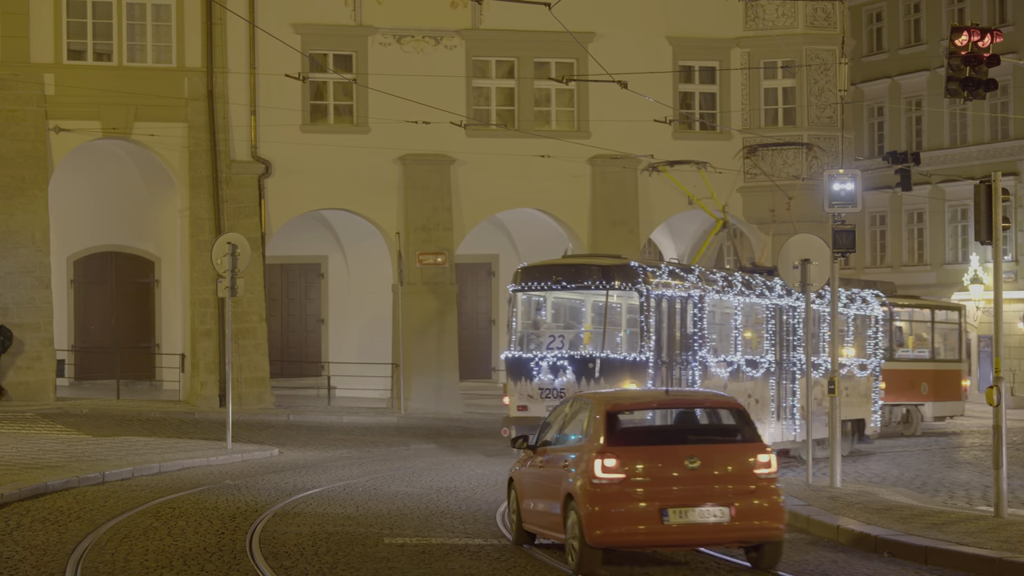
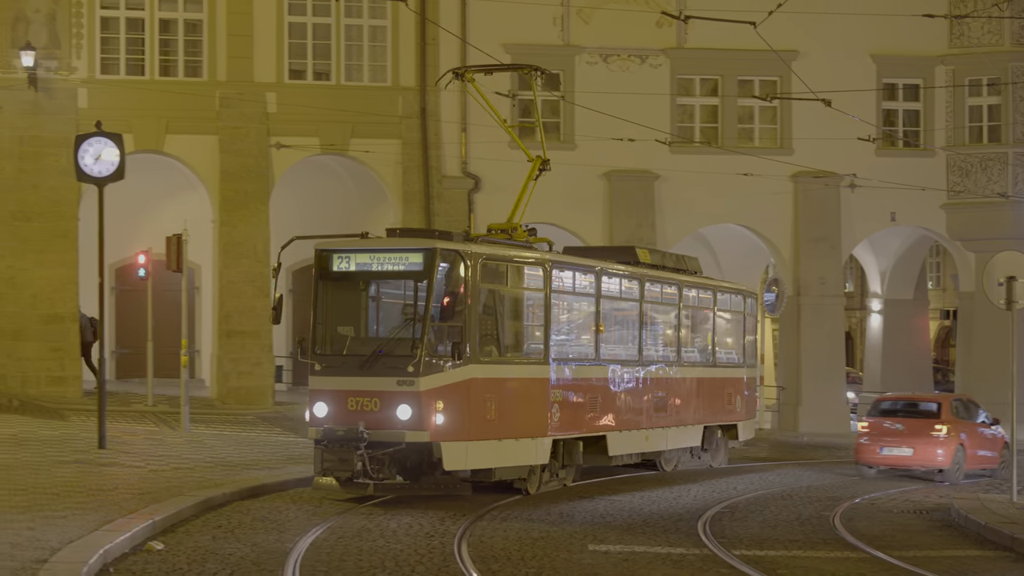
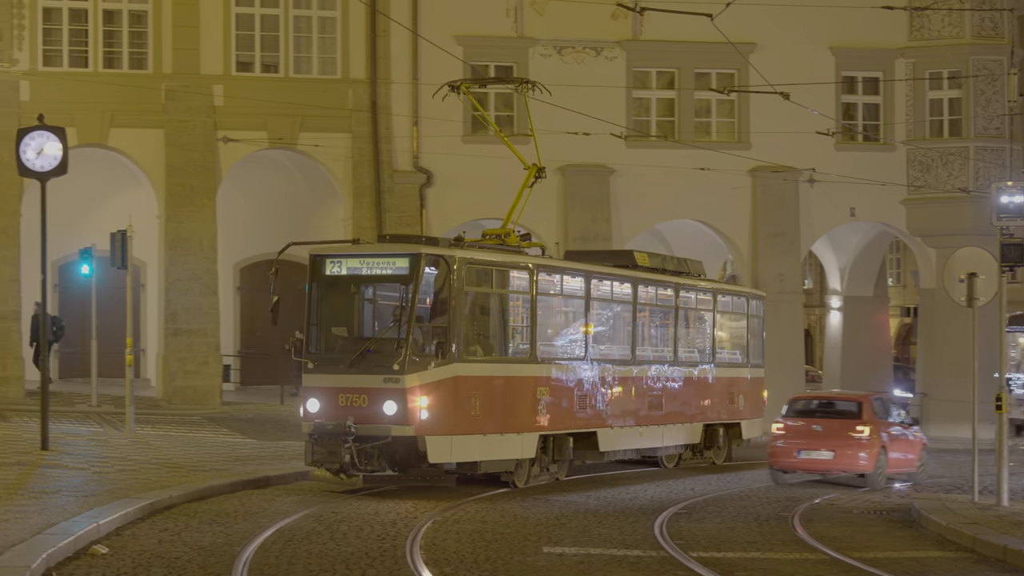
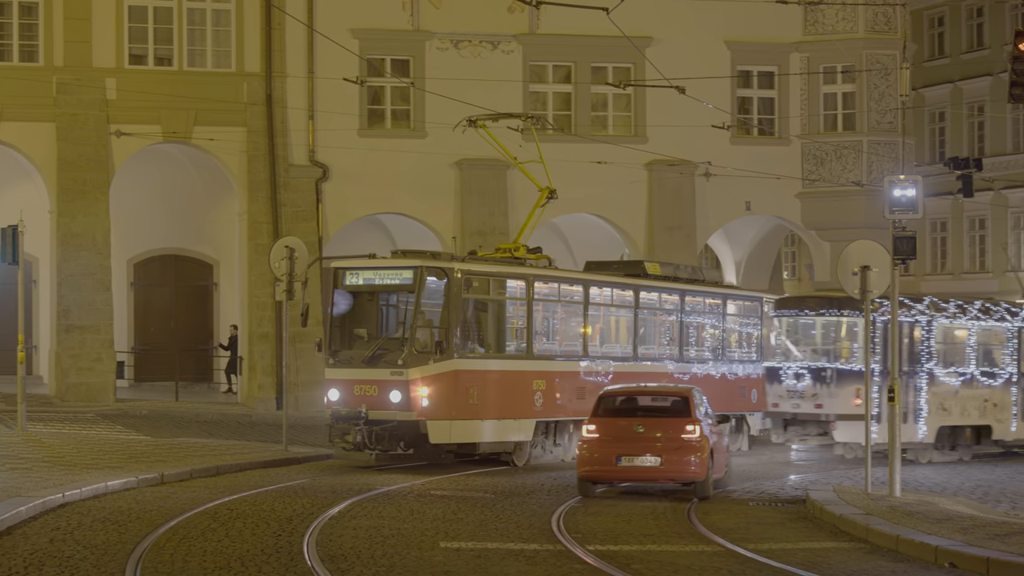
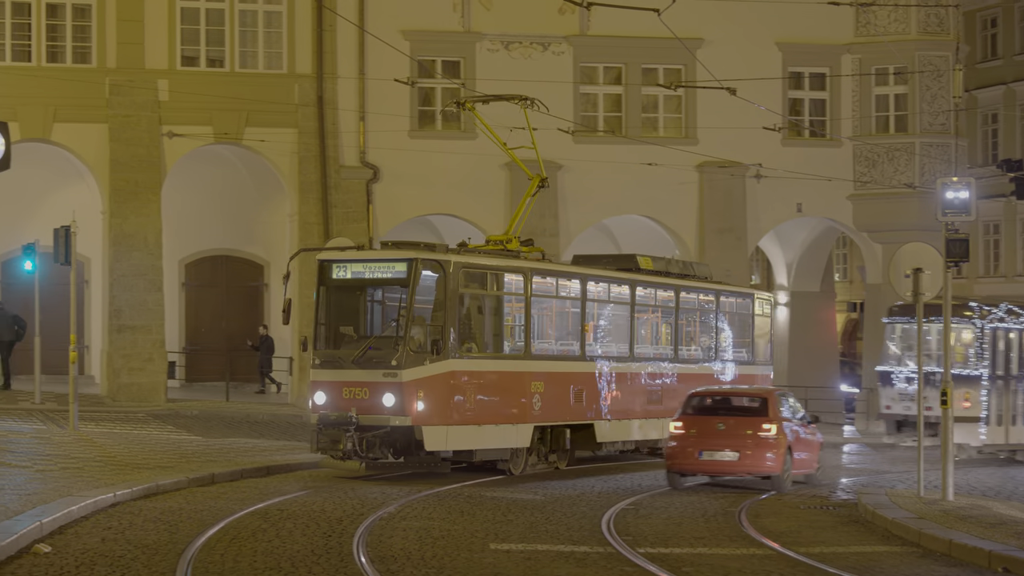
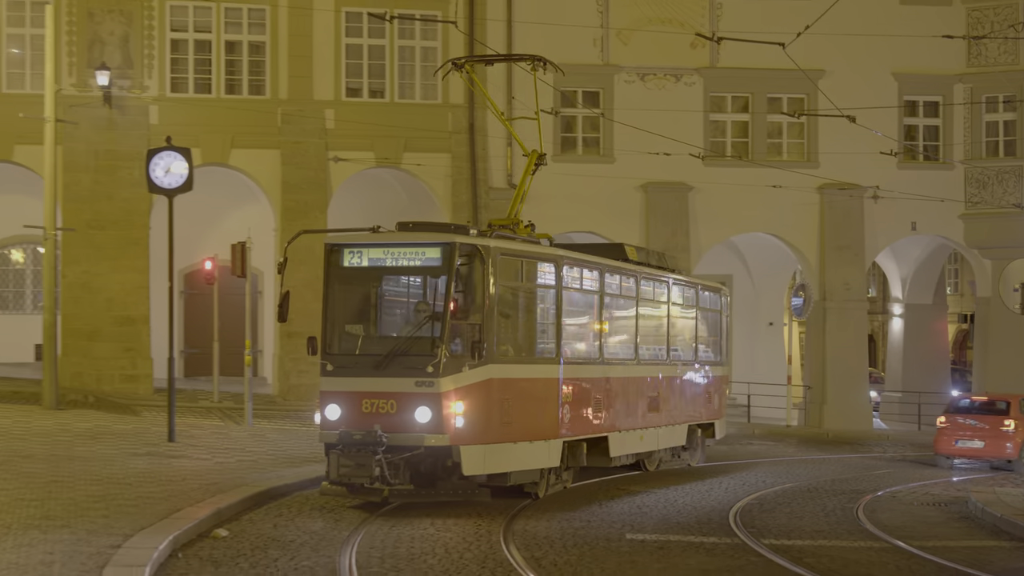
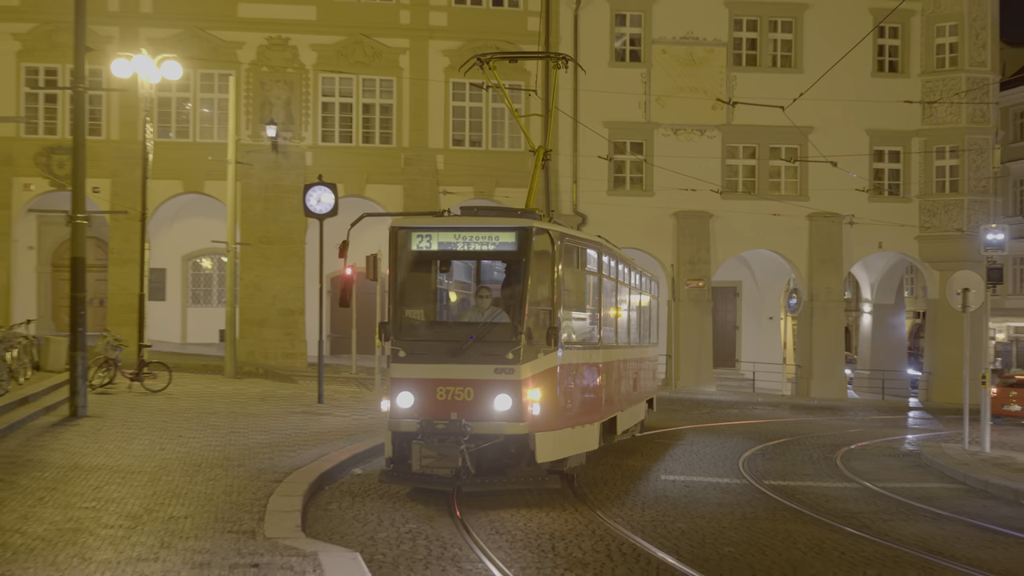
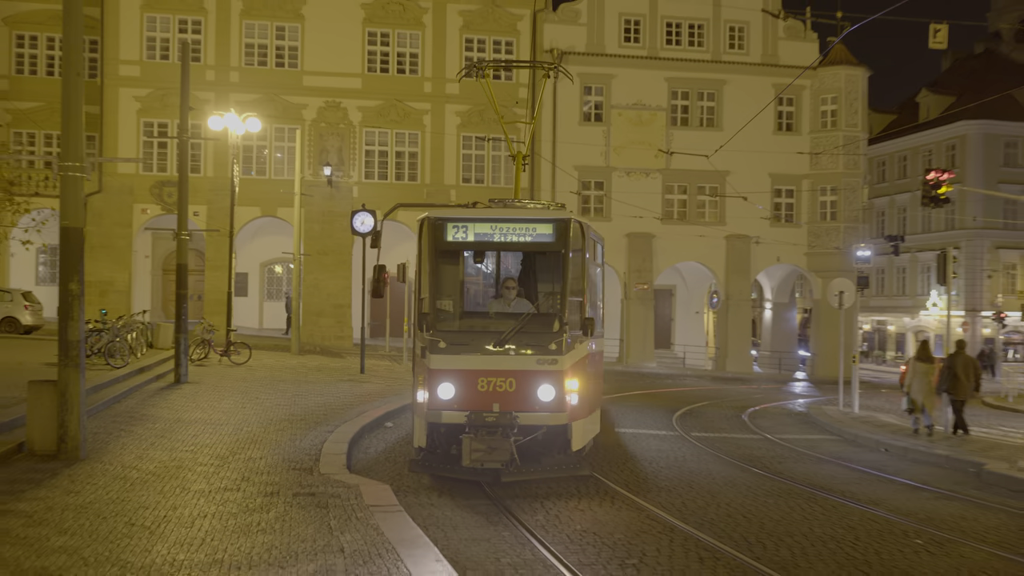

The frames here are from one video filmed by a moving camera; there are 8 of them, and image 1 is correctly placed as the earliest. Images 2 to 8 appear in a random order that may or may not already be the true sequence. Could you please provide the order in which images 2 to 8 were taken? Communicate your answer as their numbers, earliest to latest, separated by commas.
4, 5, 3, 2, 6, 7, 8
